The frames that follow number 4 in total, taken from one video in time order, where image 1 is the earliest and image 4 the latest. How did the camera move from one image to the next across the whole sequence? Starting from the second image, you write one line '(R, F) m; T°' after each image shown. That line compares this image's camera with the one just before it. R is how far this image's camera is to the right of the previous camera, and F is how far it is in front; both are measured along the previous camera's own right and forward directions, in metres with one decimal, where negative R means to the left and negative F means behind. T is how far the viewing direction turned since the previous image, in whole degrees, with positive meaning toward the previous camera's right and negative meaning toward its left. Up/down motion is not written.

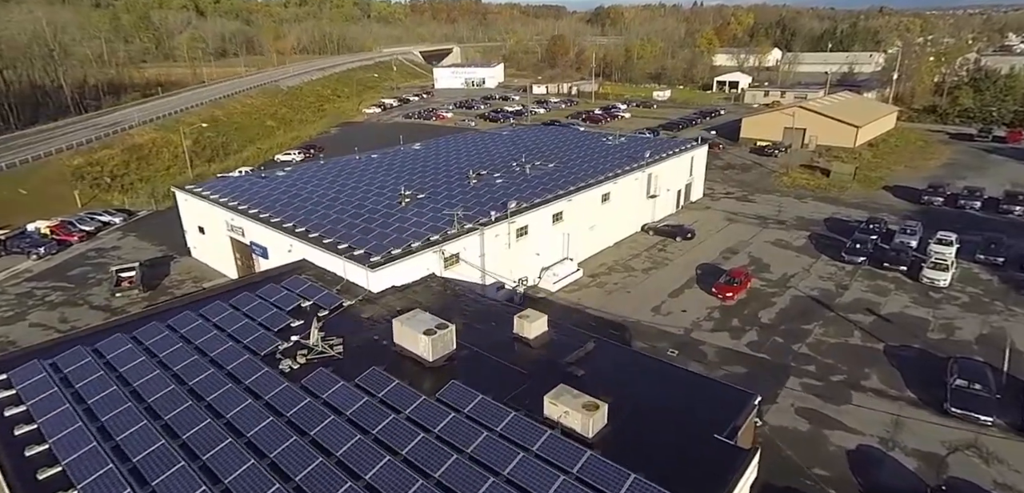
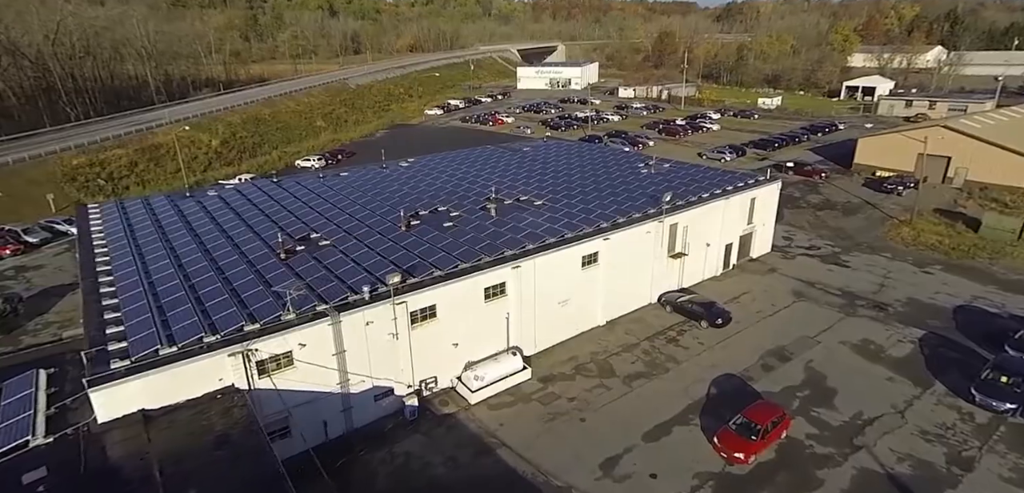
(+7.0, +10.1) m; -12°
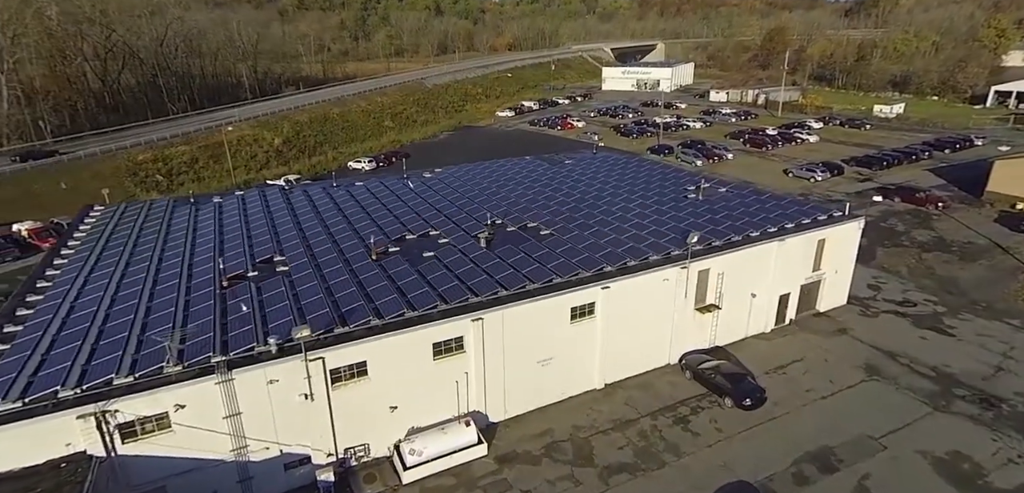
(+4.0, +4.2) m; -10°
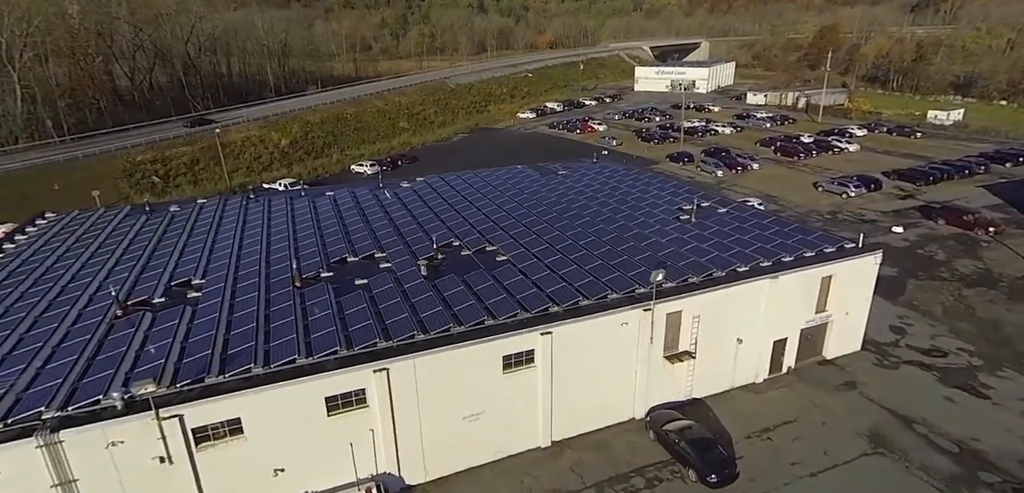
(+3.3, +2.9) m; -4°
